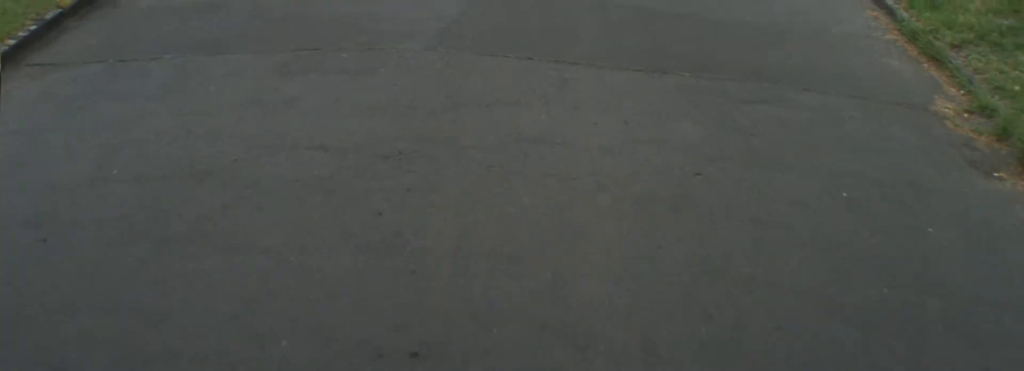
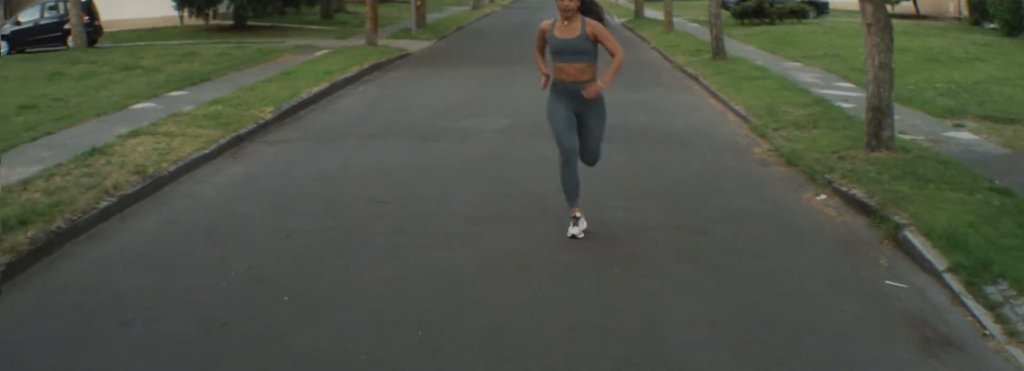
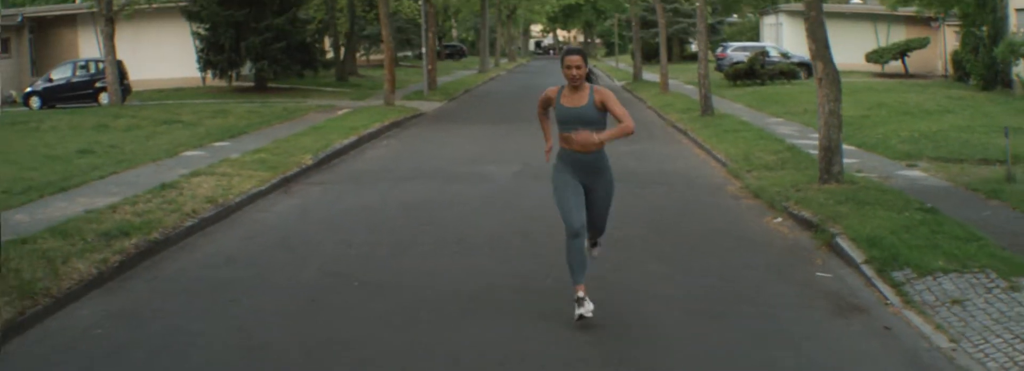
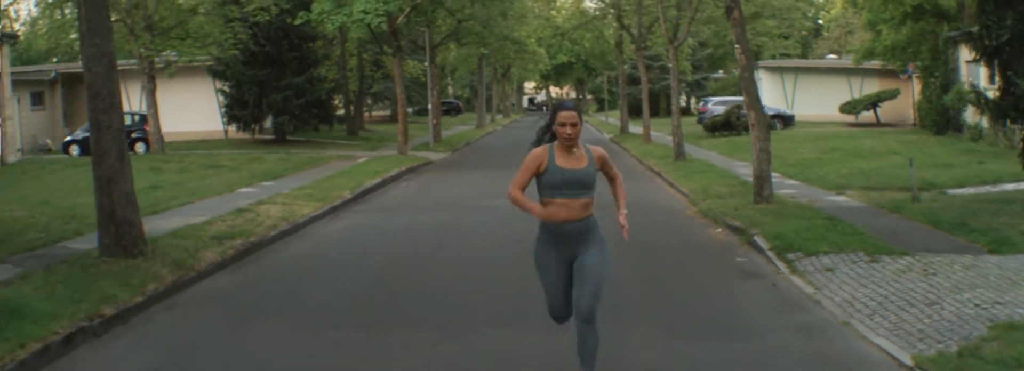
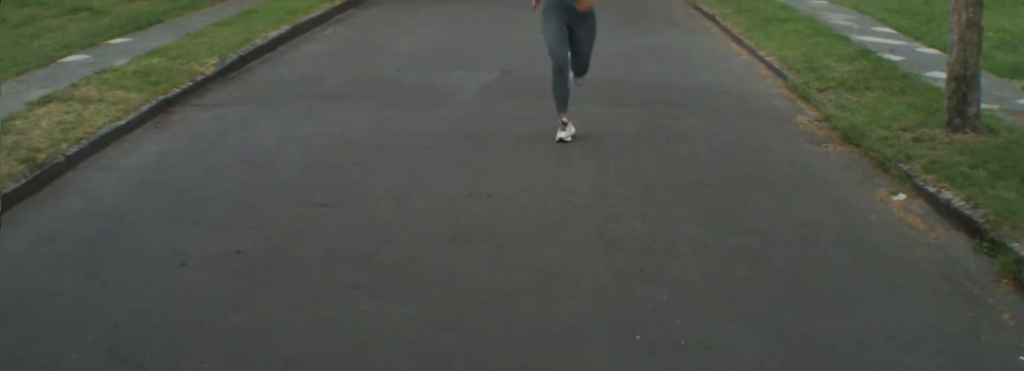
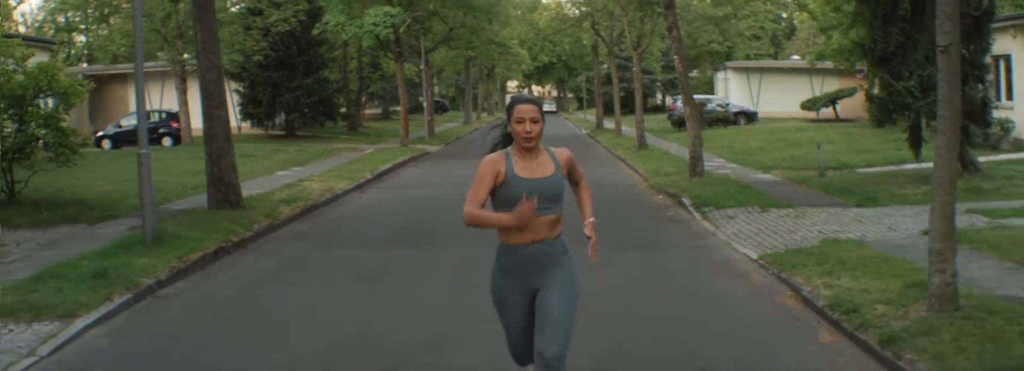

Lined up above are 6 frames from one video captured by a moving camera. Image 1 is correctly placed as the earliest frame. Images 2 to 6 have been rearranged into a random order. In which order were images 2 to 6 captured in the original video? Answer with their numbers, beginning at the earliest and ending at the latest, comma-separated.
5, 2, 3, 4, 6
